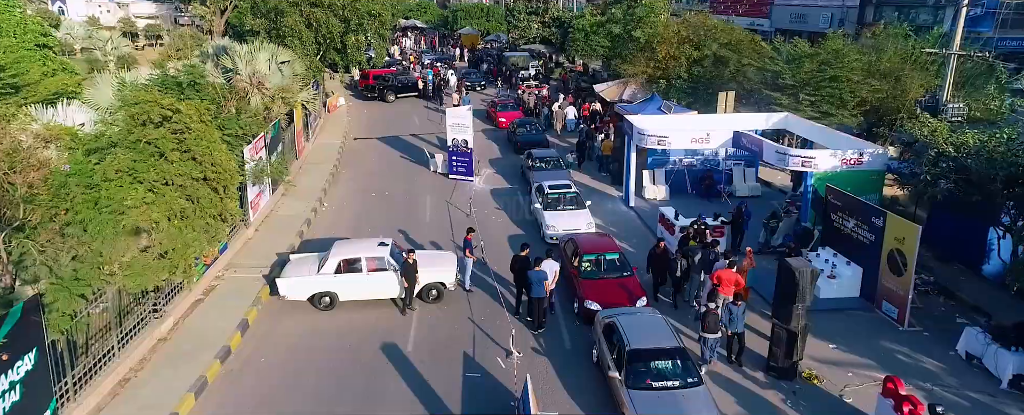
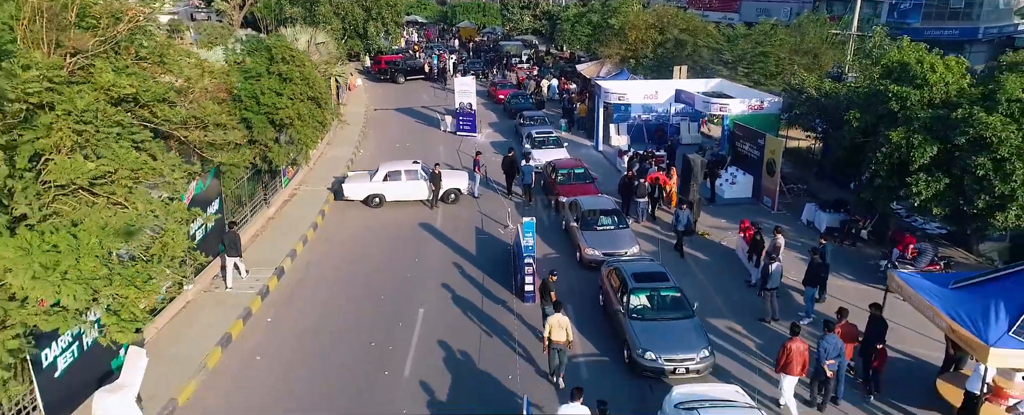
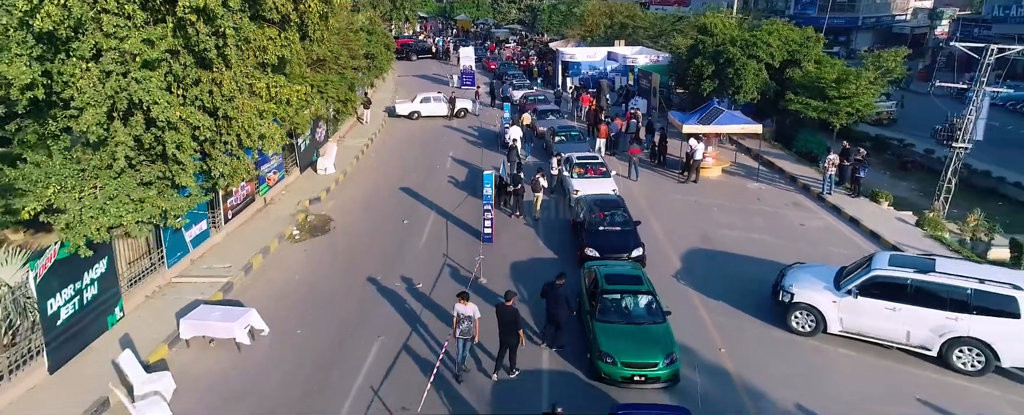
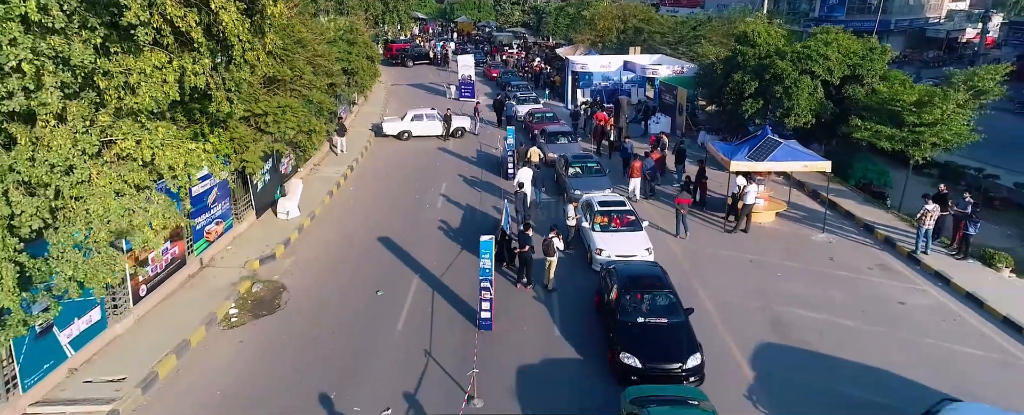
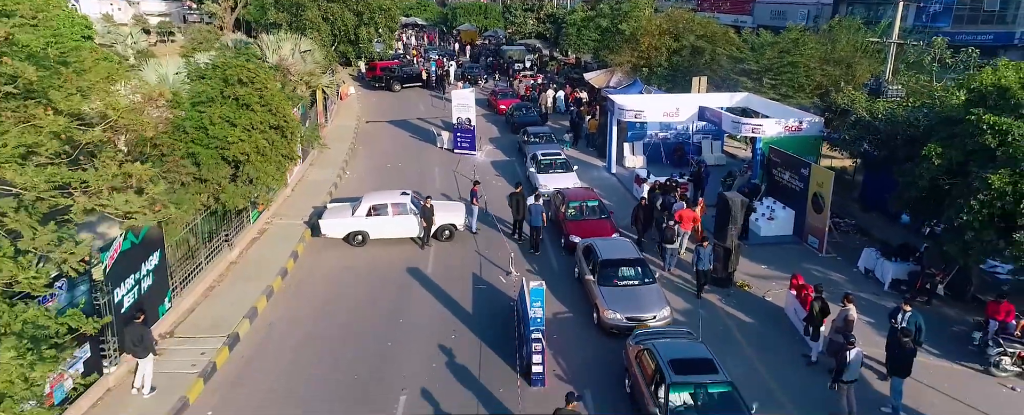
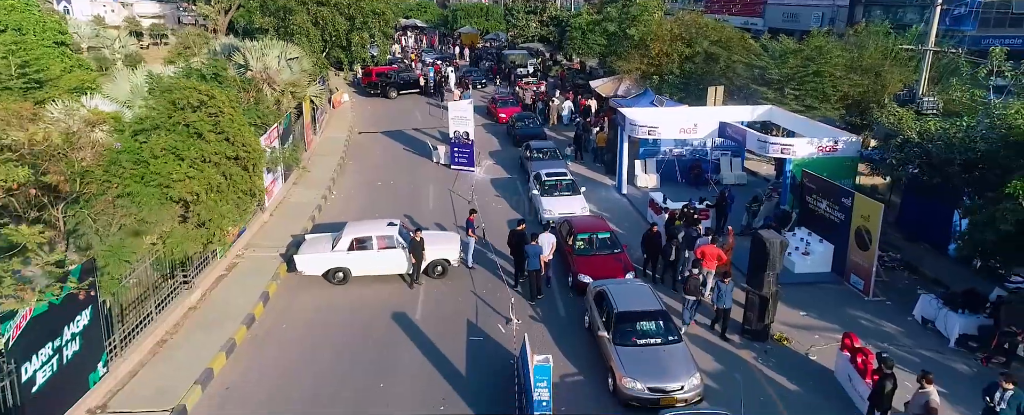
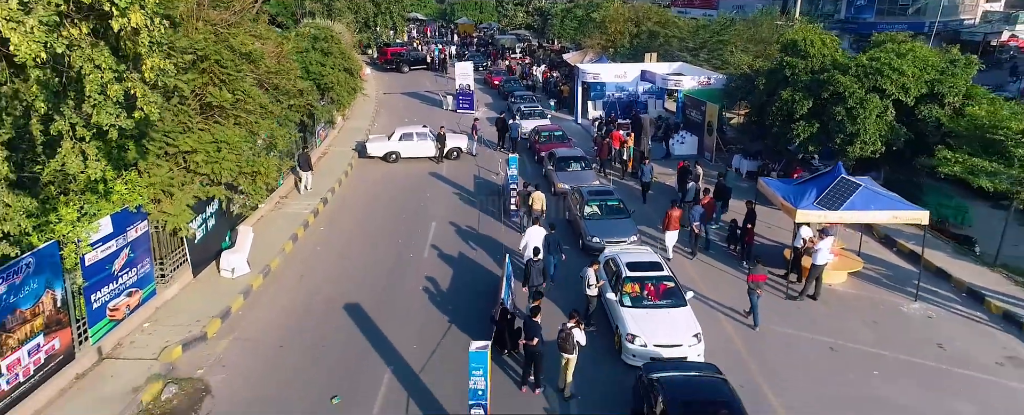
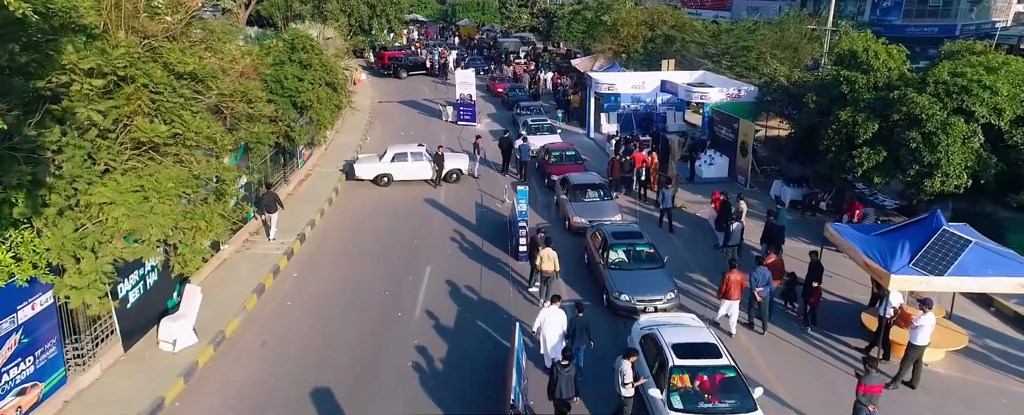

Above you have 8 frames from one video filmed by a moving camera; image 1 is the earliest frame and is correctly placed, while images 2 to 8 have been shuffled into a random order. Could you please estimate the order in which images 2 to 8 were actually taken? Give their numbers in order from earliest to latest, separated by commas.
6, 5, 2, 8, 7, 4, 3
